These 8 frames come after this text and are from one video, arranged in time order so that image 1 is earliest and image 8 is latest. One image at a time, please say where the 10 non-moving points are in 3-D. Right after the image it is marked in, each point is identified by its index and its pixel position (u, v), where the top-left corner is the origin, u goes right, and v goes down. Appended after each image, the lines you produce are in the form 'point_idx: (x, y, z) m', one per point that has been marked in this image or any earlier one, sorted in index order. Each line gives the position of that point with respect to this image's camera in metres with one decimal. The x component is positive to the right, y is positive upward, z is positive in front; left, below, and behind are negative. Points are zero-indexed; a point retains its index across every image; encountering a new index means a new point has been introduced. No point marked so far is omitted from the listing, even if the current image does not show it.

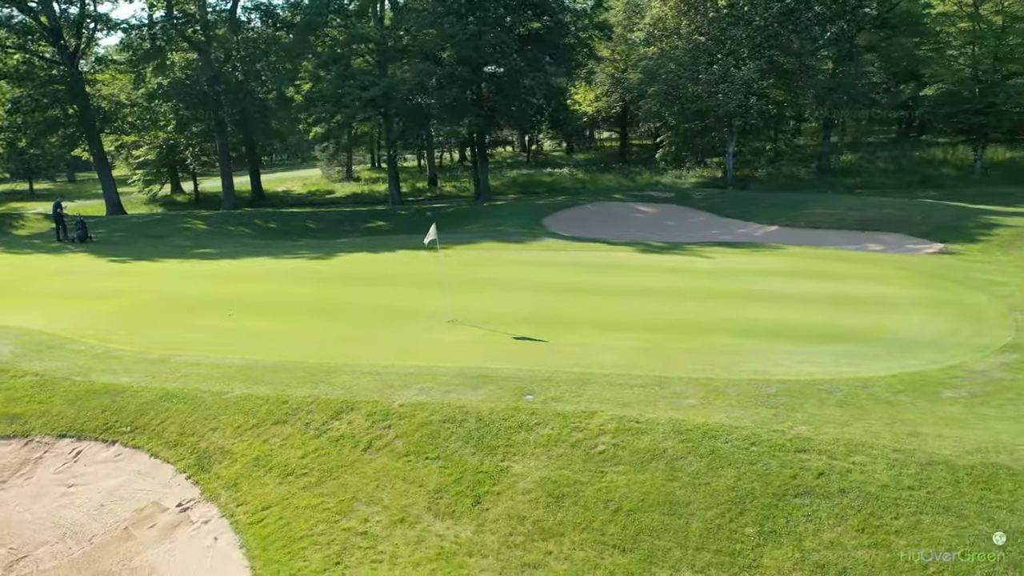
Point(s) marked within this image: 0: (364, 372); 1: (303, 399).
0: (-1.8, -1.0, +10.1) m
1: (-2.4, -1.3, +9.4) m
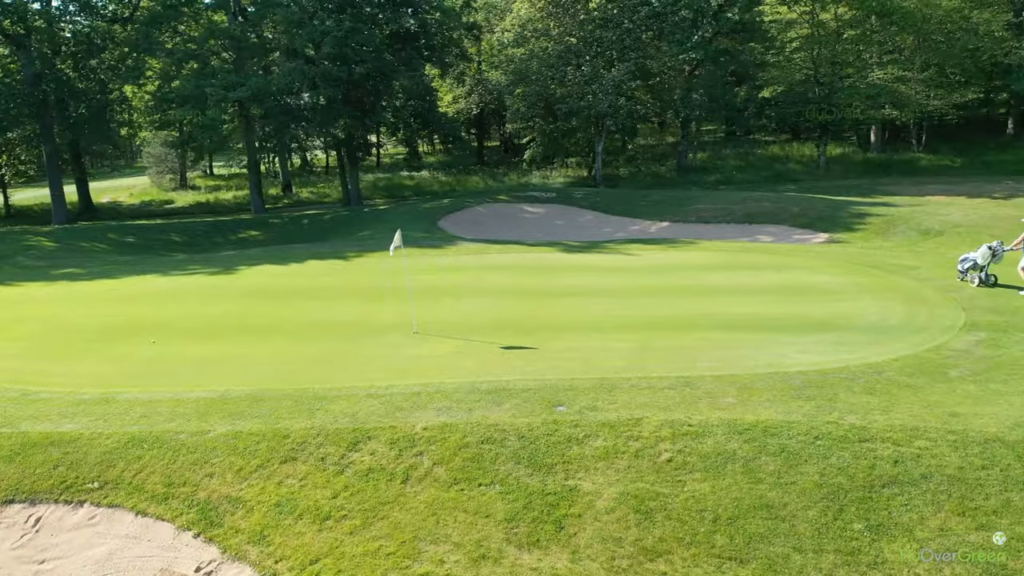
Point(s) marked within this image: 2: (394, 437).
0: (-1.7, -1.2, +9.1) m
1: (-2.1, -1.5, +8.3) m
2: (-1.2, -1.5, +8.2) m
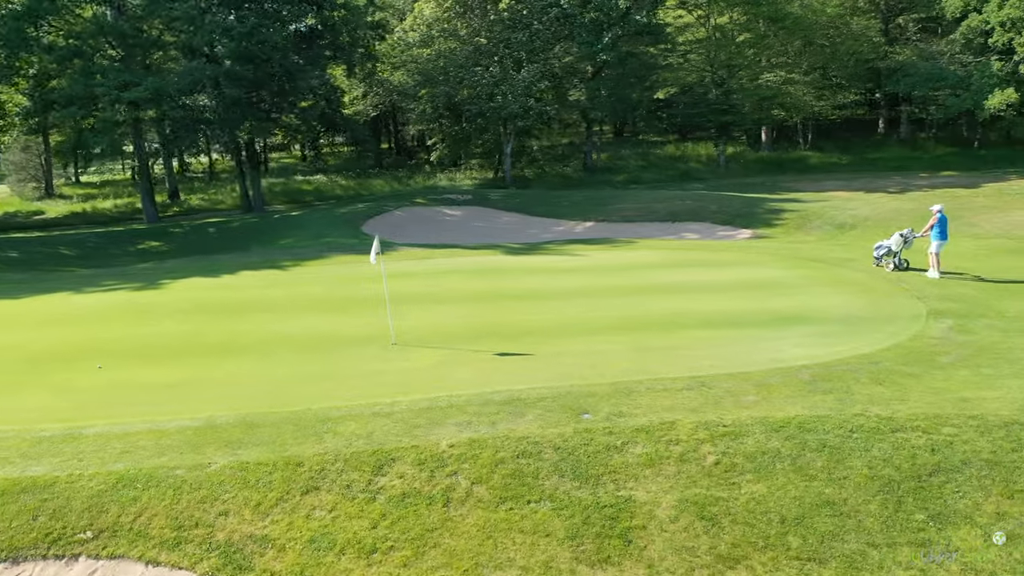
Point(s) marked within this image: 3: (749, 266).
0: (-1.5, -1.3, +8.5) m
1: (-1.8, -1.6, +7.7) m
2: (-0.8, -1.6, +7.7) m
3: (+4.4, +0.4, +15.2) m
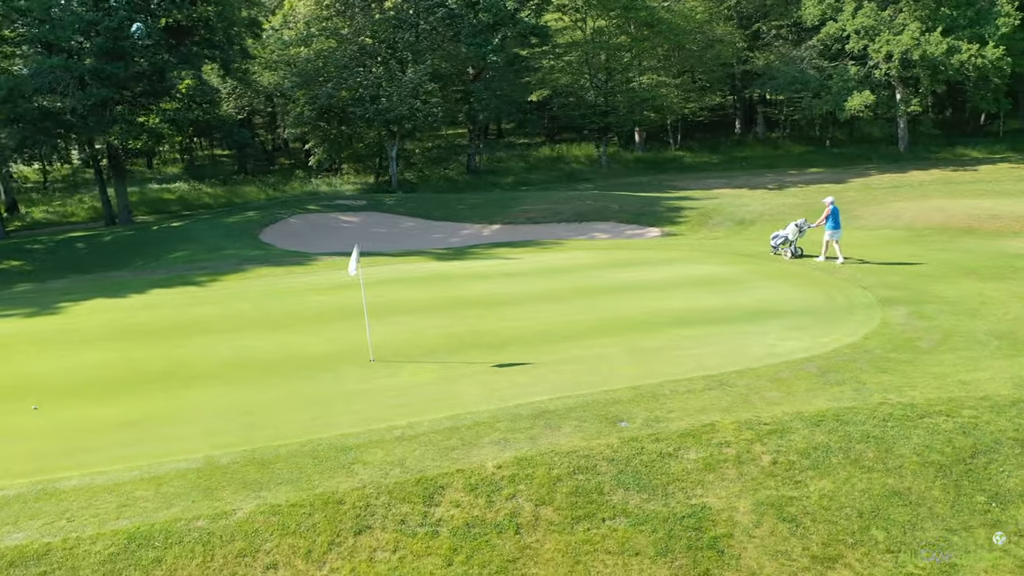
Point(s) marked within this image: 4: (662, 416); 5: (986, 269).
0: (-1.1, -1.4, +7.8) m
1: (-1.2, -1.7, +6.9) m
2: (-0.3, -1.7, +7.1) m
3: (+3.3, +0.5, +15.5) m
4: (+1.5, -1.3, +8.1) m
5: (+8.4, +0.4, +14.6) m
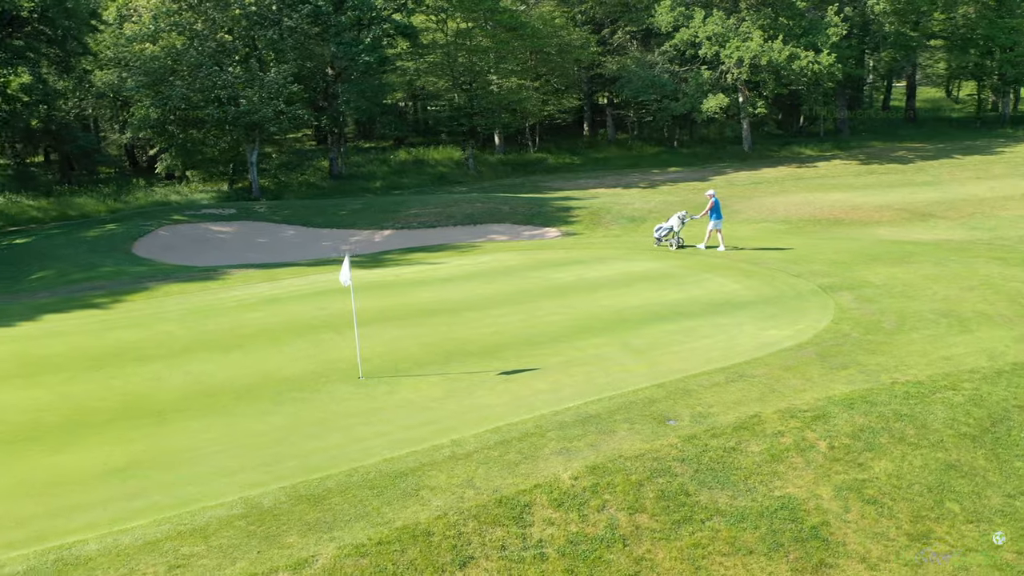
0: (-0.6, -1.5, +7.1) m
1: (-0.5, -1.8, +6.3) m
2: (+0.4, -1.7, +6.7) m
3: (+1.9, +0.5, +15.7) m
4: (+1.9, -1.2, +8.0) m
5: (+7.2, +0.7, +15.9) m
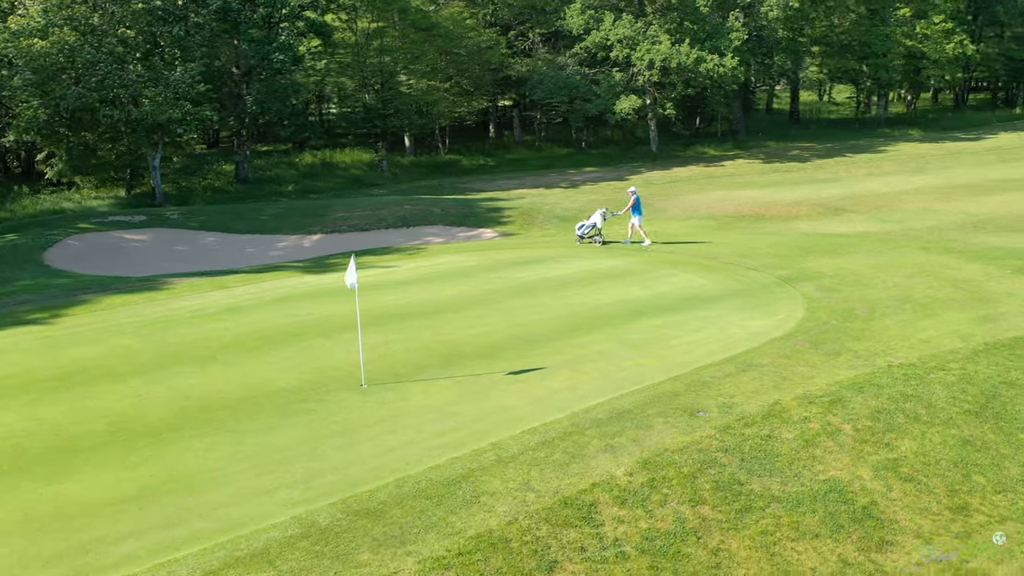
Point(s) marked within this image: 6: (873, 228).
0: (-0.2, -1.5, +6.9) m
1: (+0.1, -1.8, +6.1) m
2: (+0.8, -1.7, +6.6) m
3: (+1.1, +0.6, +15.8) m
4: (+2.2, -1.1, +8.1) m
5: (+6.2, +0.9, +16.7) m
6: (+8.7, +1.4, +19.8) m
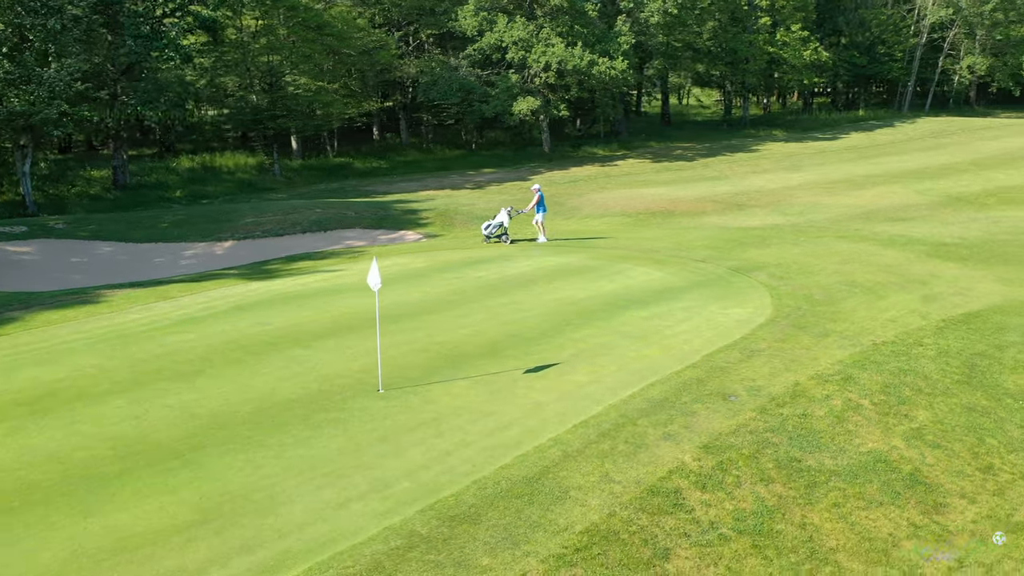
0: (+0.4, -1.4, +6.9) m
1: (+0.8, -1.7, +6.1) m
2: (+1.5, -1.6, +6.7) m
3: (0.0, +0.6, +15.8) m
4: (+2.5, -1.0, +8.5) m
5: (+4.9, +1.1, +17.6) m
6: (+6.8, +1.7, +21.1) m
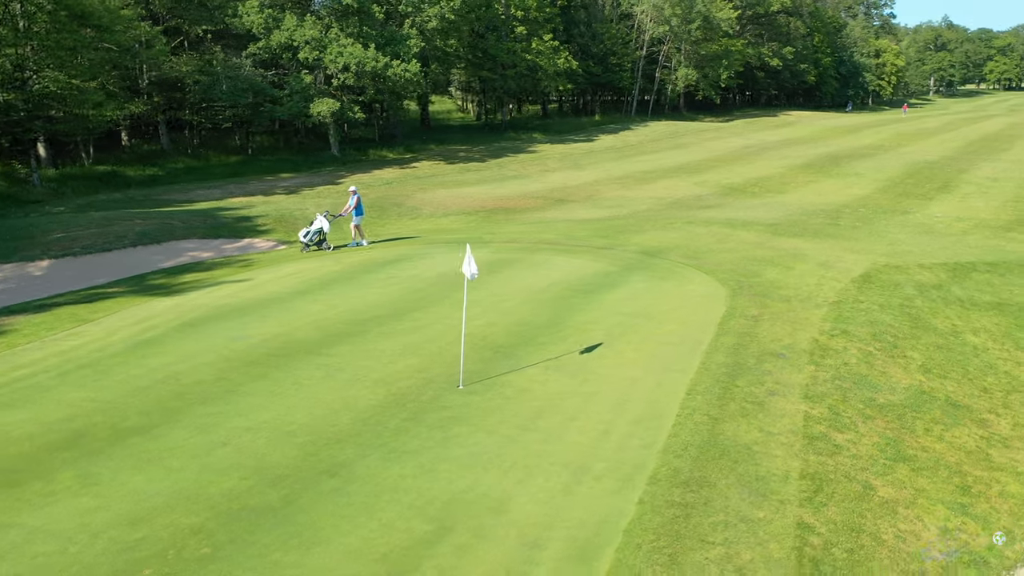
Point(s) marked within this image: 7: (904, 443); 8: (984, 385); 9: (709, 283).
0: (+1.8, -1.2, +7.3) m
1: (+2.4, -1.4, +6.7) m
2: (+2.9, -1.2, +7.5) m
3: (-1.7, +0.6, +15.5) m
4: (+3.2, -0.7, +9.5) m
5: (+2.2, +1.4, +18.9) m
6: (+2.7, +2.1, +22.9) m
7: (+3.5, -1.4, +7.4) m
8: (+5.3, -1.1, +9.2) m
9: (+3.0, +0.1, +12.6) m
